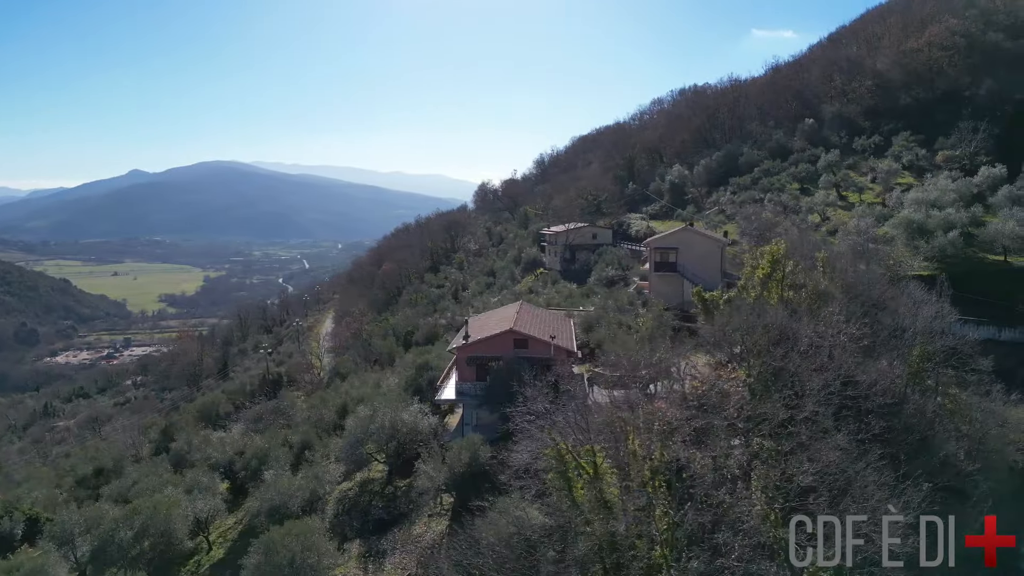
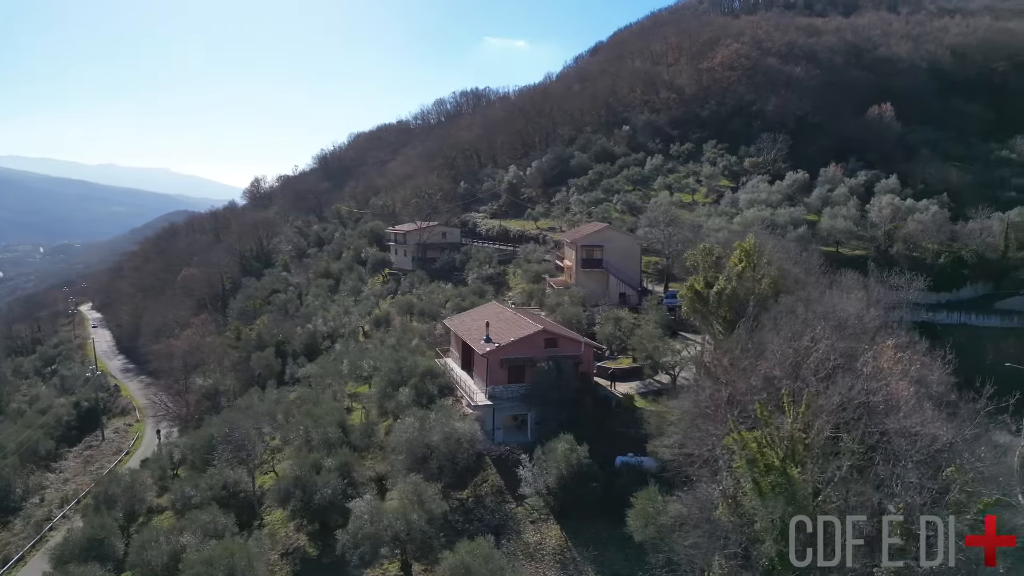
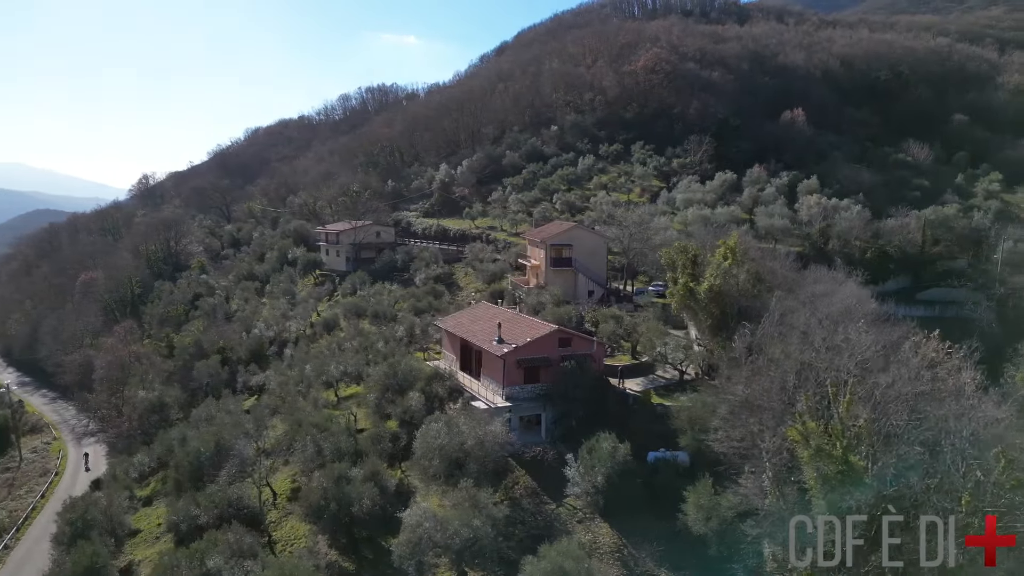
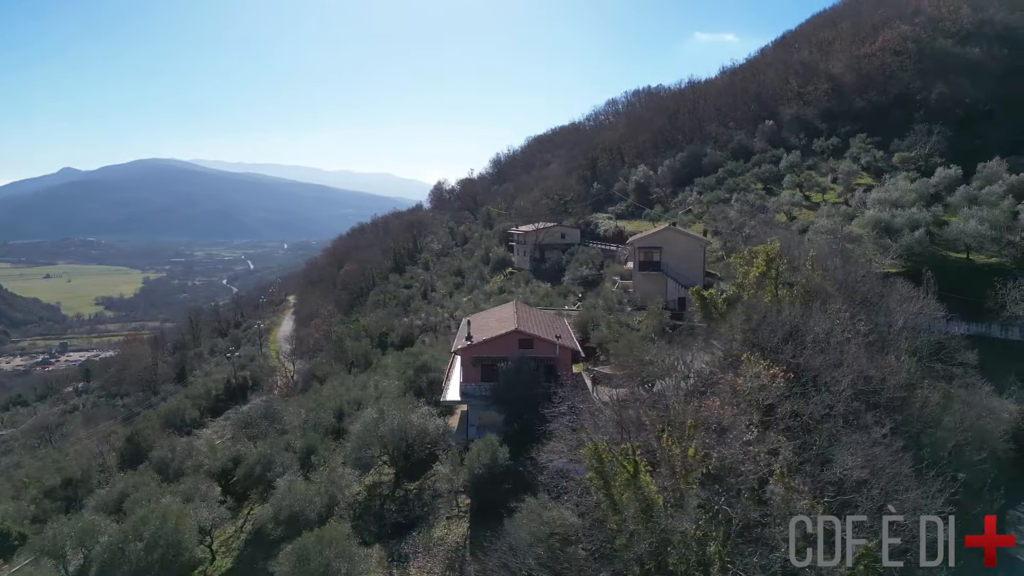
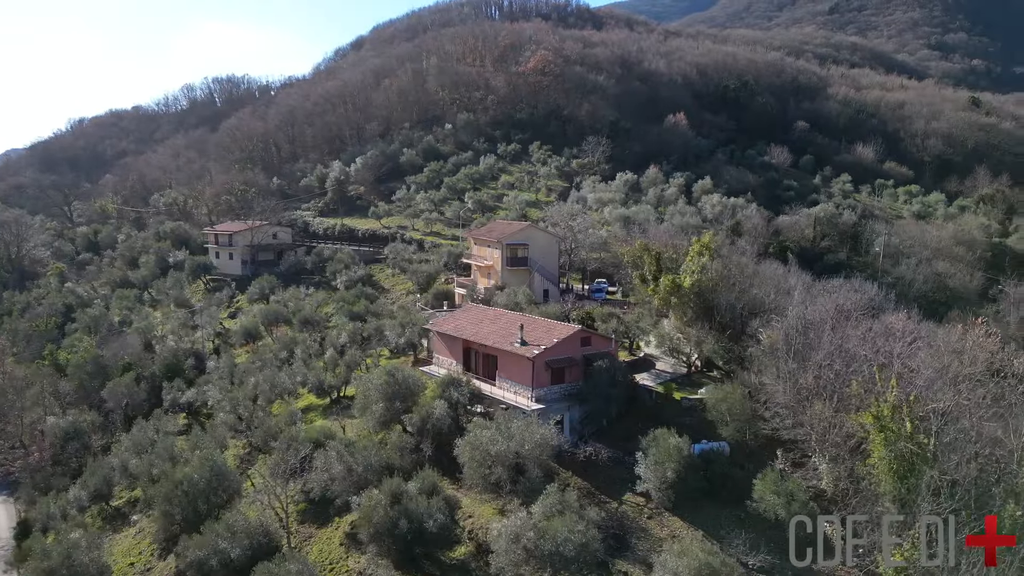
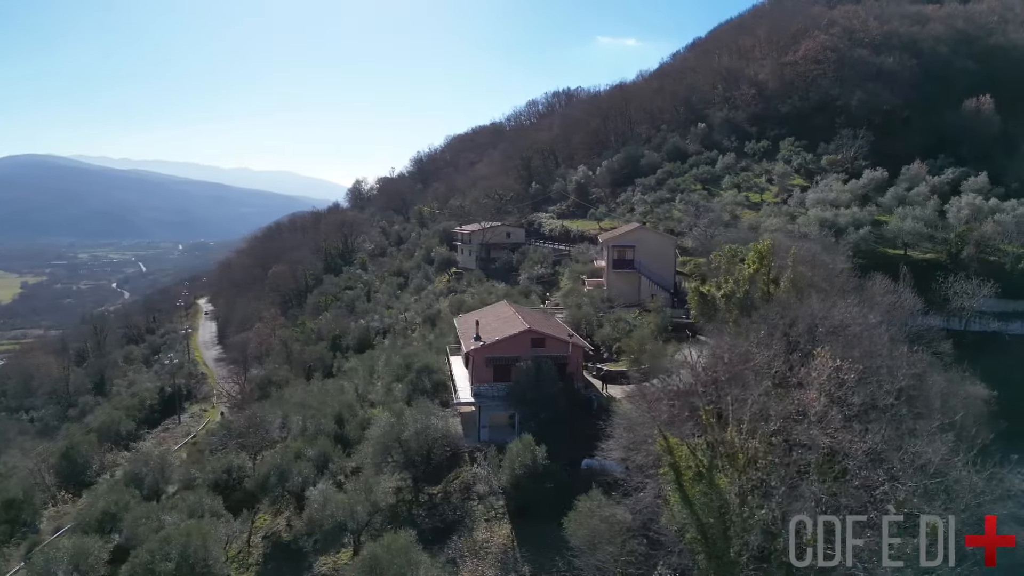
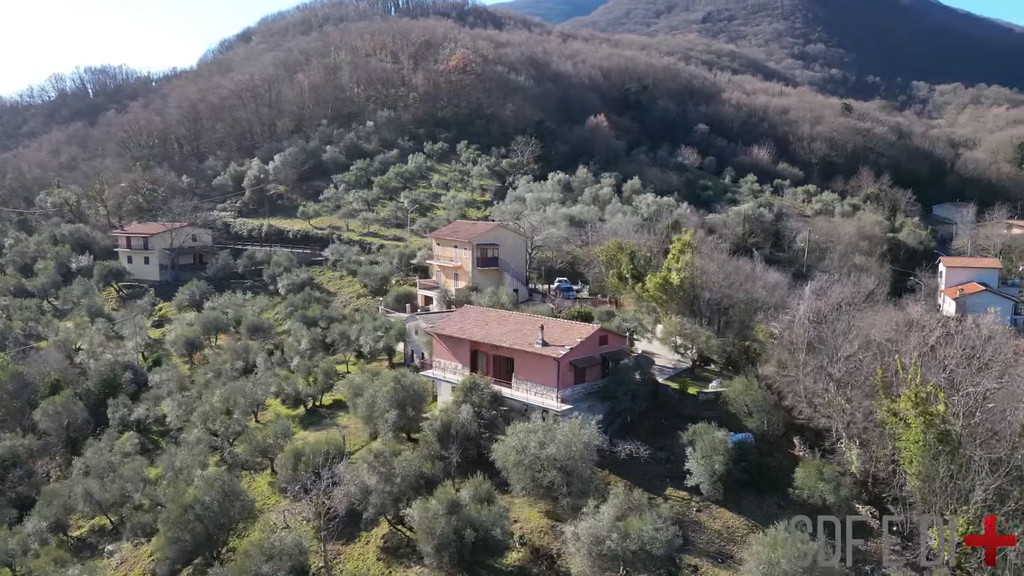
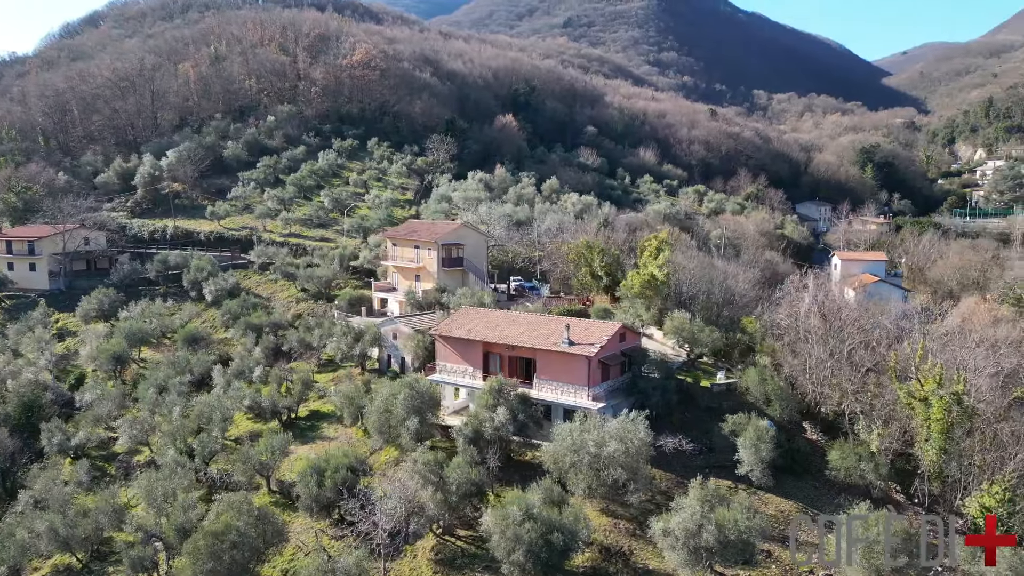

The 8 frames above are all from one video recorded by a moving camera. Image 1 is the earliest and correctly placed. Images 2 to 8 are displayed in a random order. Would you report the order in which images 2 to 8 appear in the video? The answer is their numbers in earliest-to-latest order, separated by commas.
4, 6, 2, 3, 5, 7, 8
